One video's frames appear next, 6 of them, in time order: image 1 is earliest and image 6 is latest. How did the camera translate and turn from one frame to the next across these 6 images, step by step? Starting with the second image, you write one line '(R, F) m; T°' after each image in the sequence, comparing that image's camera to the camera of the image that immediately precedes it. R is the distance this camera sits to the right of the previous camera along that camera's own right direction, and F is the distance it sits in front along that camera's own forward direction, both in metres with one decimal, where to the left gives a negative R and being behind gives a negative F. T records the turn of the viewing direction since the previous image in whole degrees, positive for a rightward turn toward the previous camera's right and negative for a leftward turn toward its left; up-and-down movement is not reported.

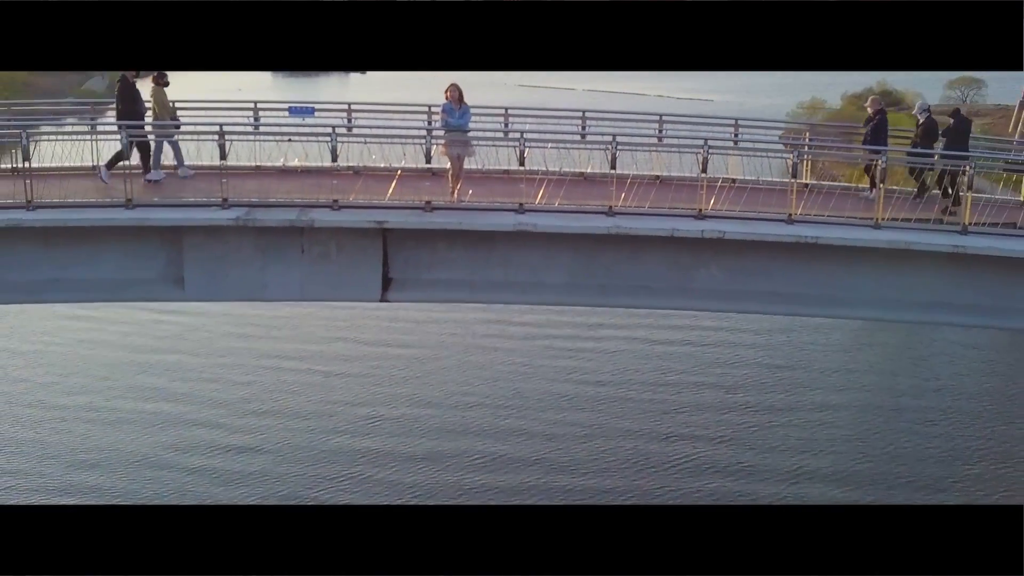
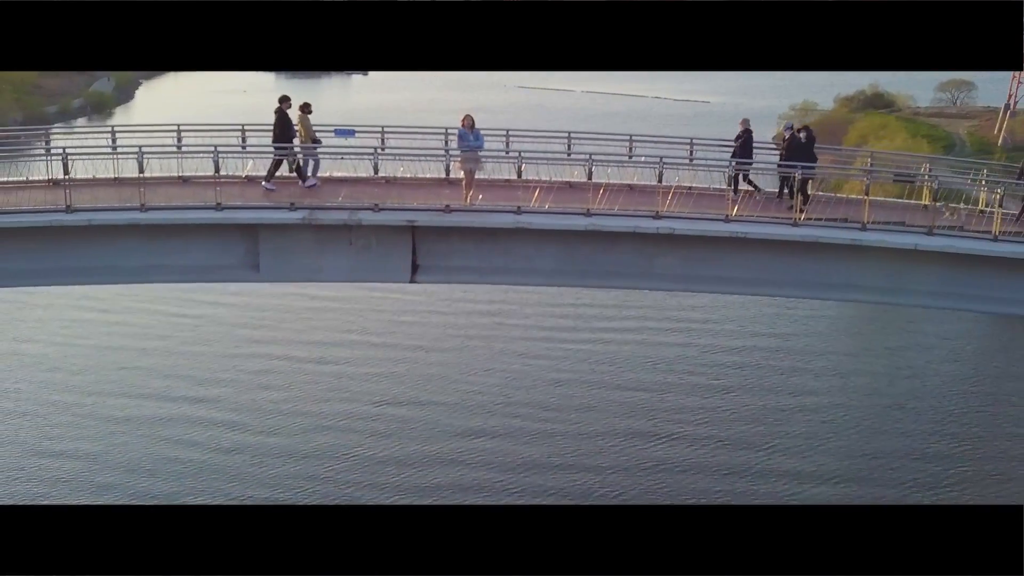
(+0.1, -0.4) m; 0°
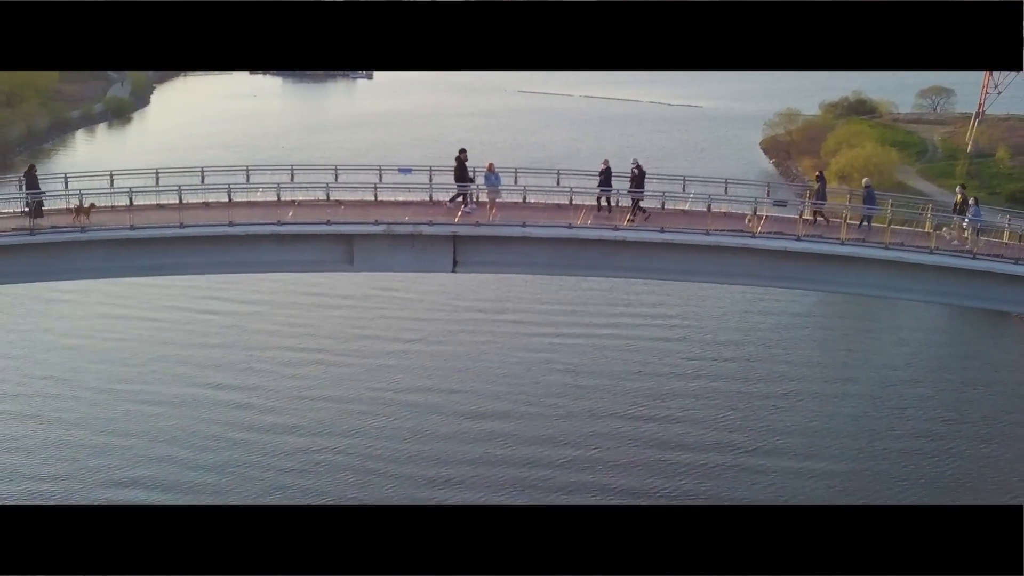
(0.0, -1.3) m; 0°
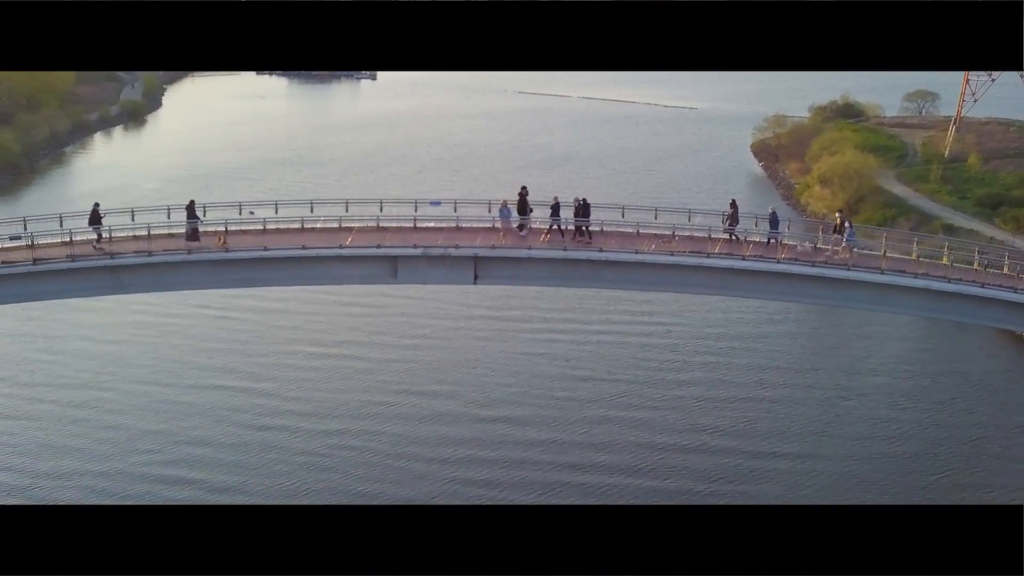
(0.0, -1.1) m; 0°
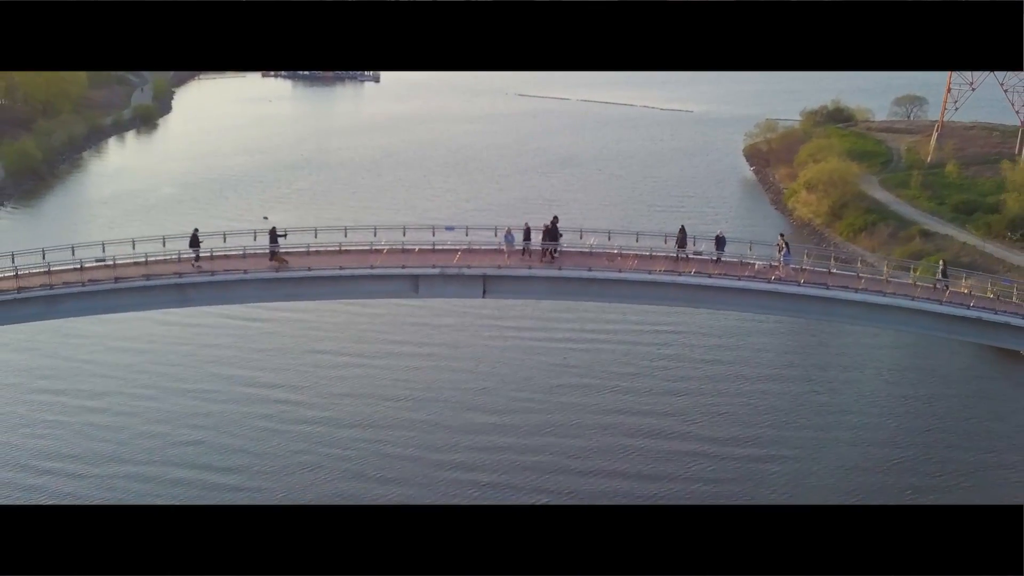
(+0.3, +0.5) m; 0°
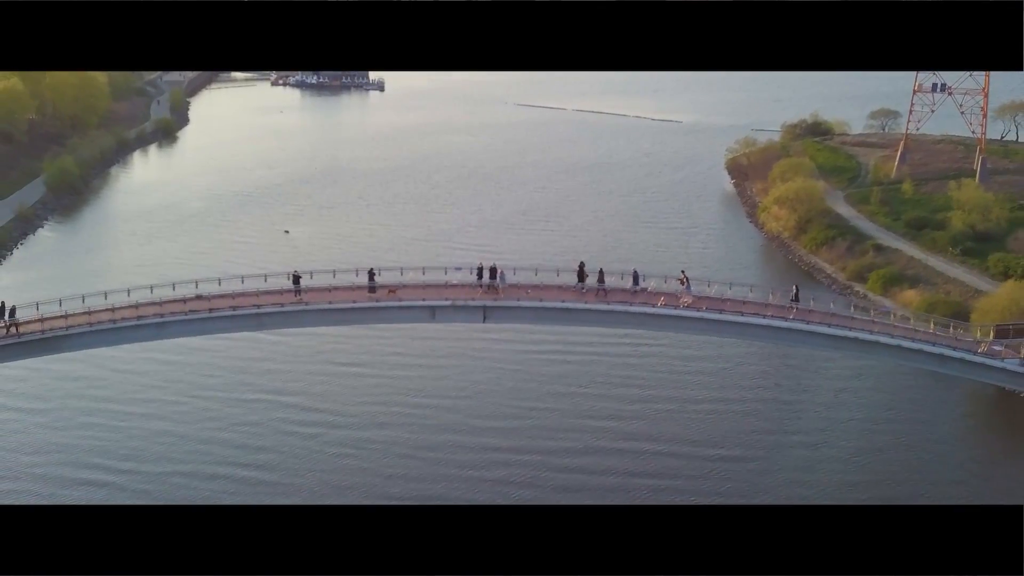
(+0.1, -1.9) m; 0°
